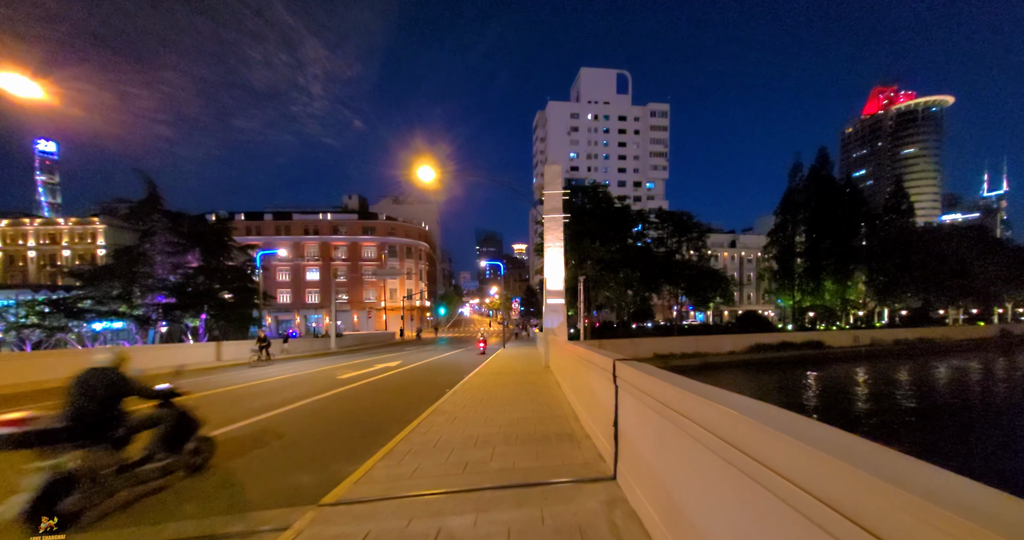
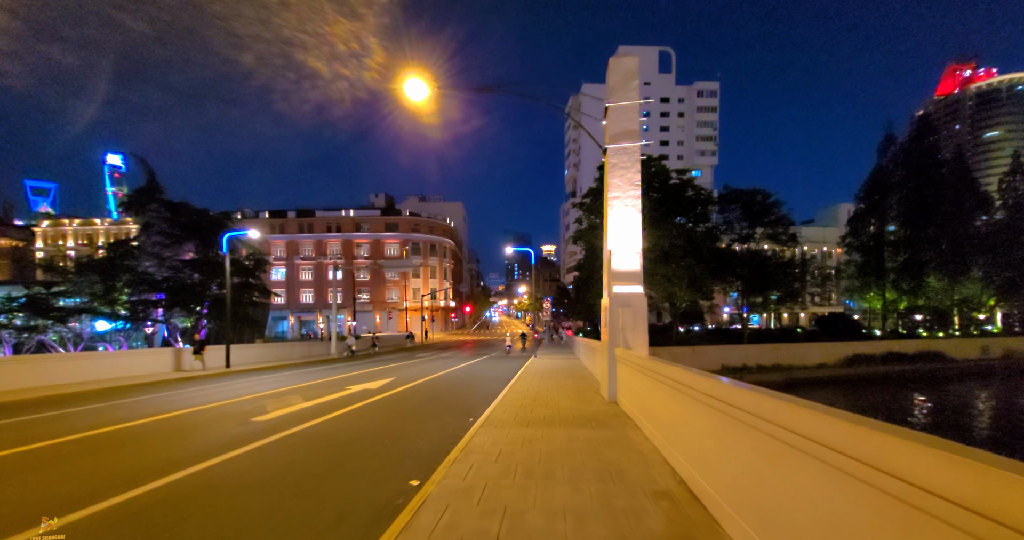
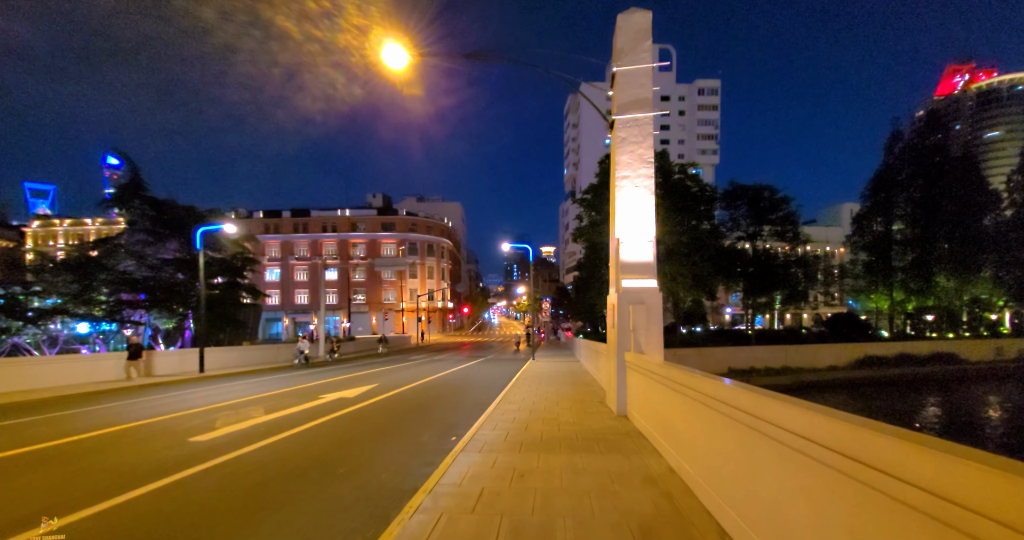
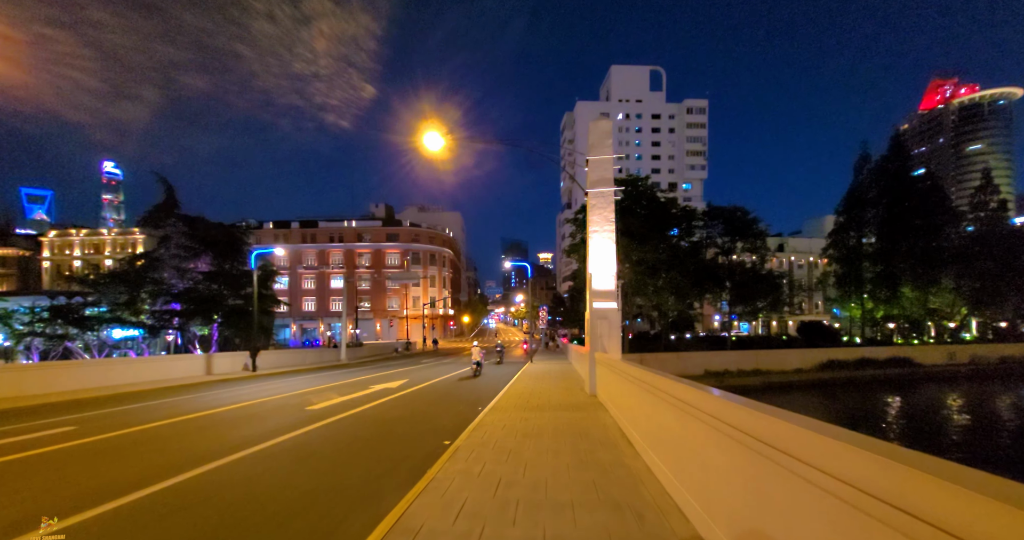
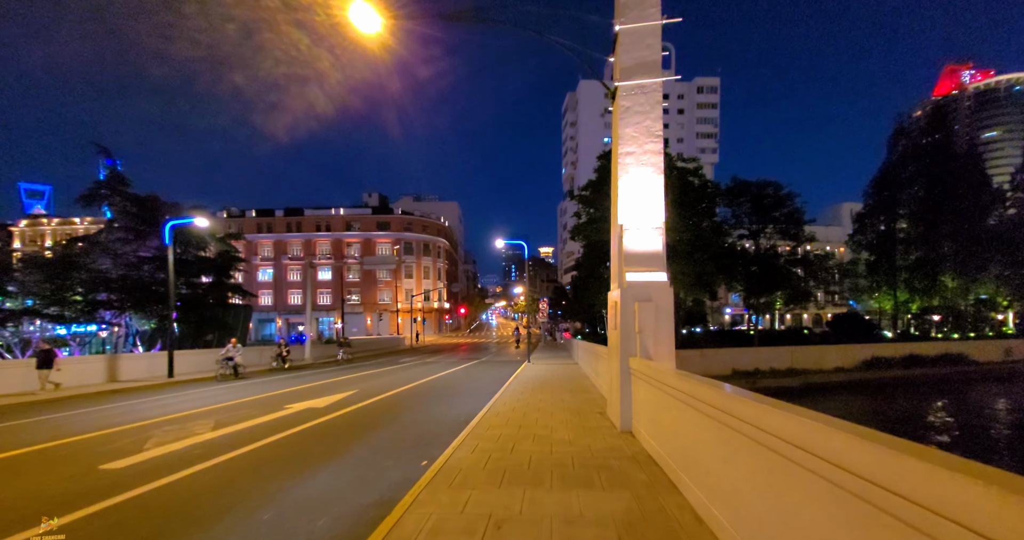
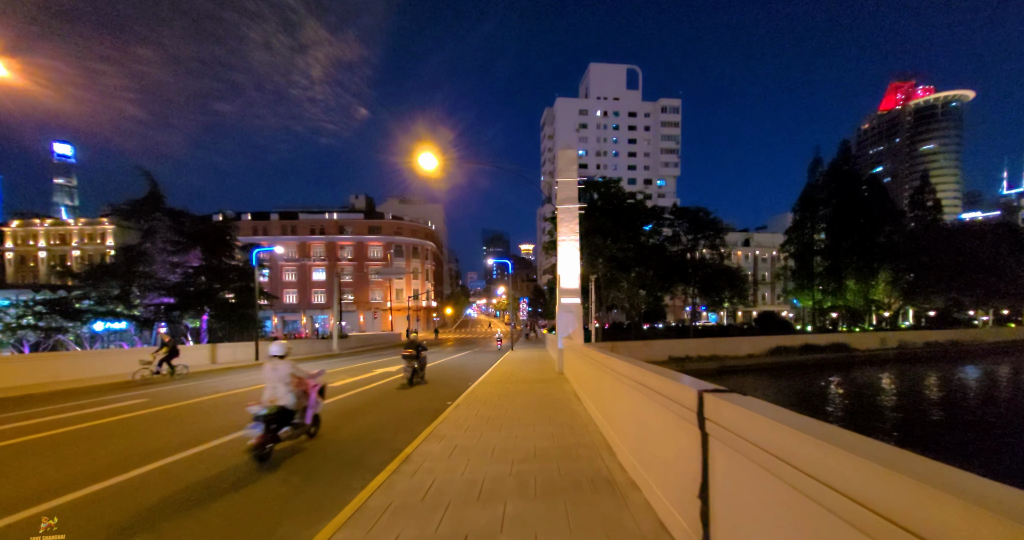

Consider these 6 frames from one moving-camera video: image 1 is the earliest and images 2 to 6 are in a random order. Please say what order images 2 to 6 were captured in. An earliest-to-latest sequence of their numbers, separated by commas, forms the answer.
6, 4, 2, 3, 5
